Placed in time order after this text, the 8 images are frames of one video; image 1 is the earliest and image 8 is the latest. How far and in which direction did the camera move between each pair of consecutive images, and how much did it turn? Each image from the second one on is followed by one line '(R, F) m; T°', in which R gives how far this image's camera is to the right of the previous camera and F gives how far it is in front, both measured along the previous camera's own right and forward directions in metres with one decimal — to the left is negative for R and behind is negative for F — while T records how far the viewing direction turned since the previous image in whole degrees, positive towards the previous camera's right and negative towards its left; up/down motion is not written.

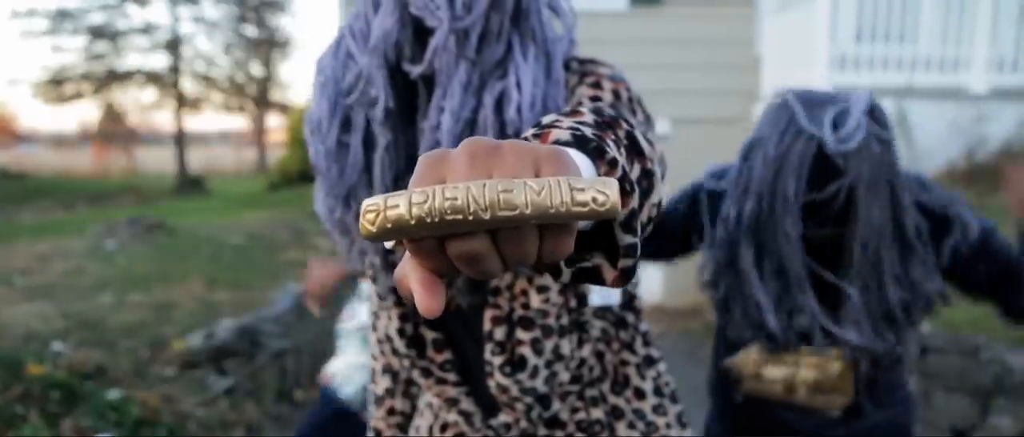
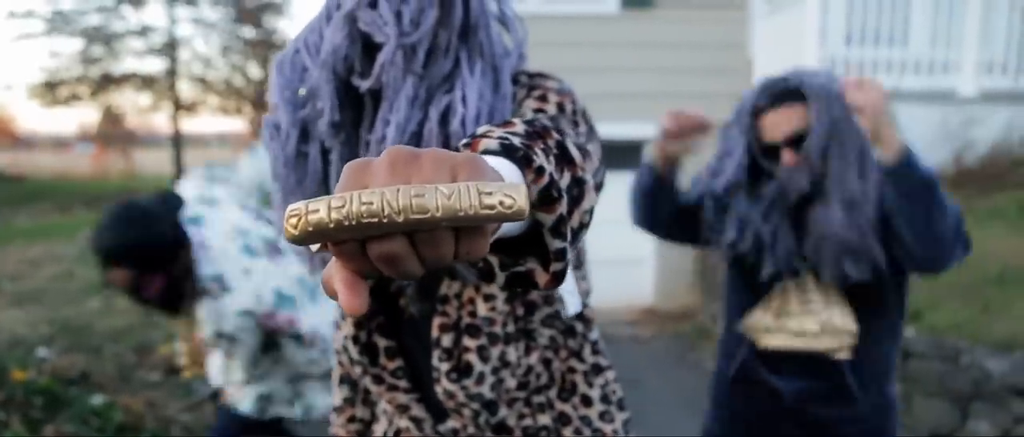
(+0.1, 0.0) m; 0°
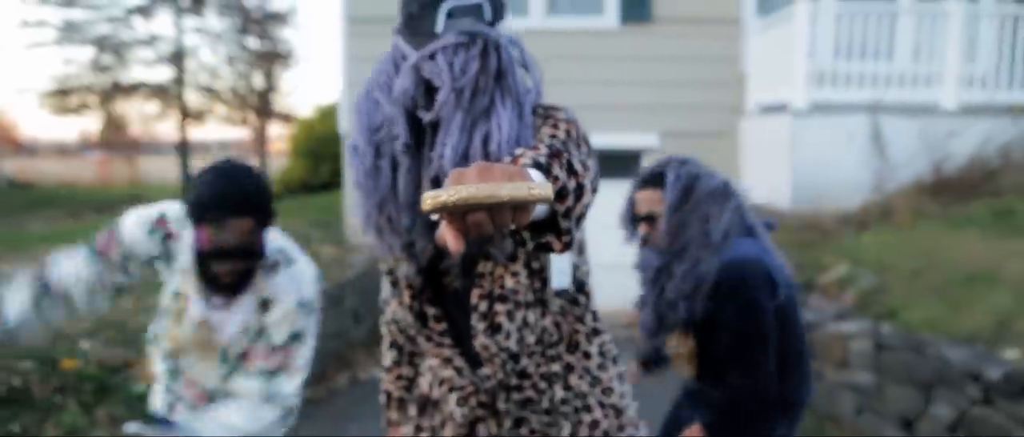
(0.0, -0.4) m; 0°
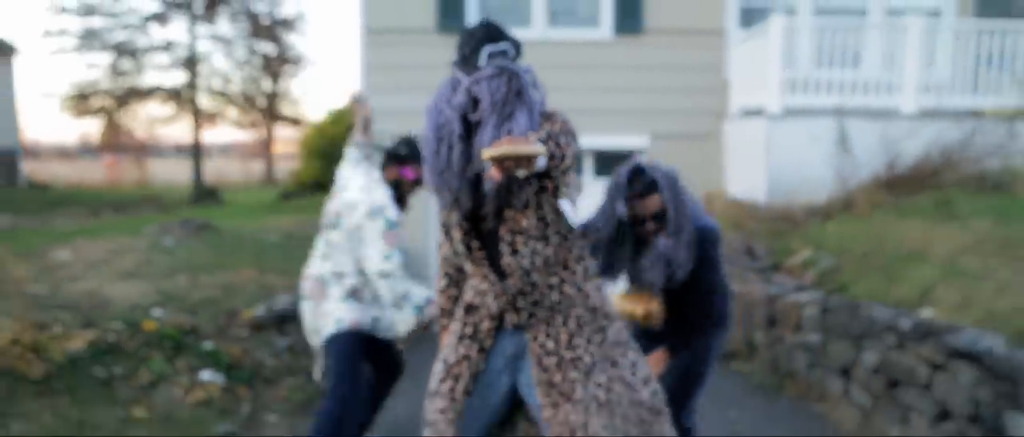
(-0.1, -1.0) m; 0°
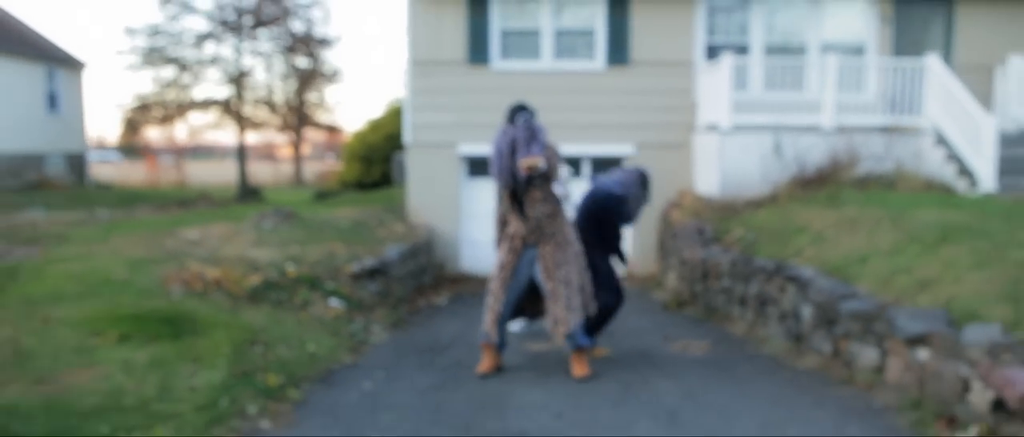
(-0.1, -3.2) m; -1°
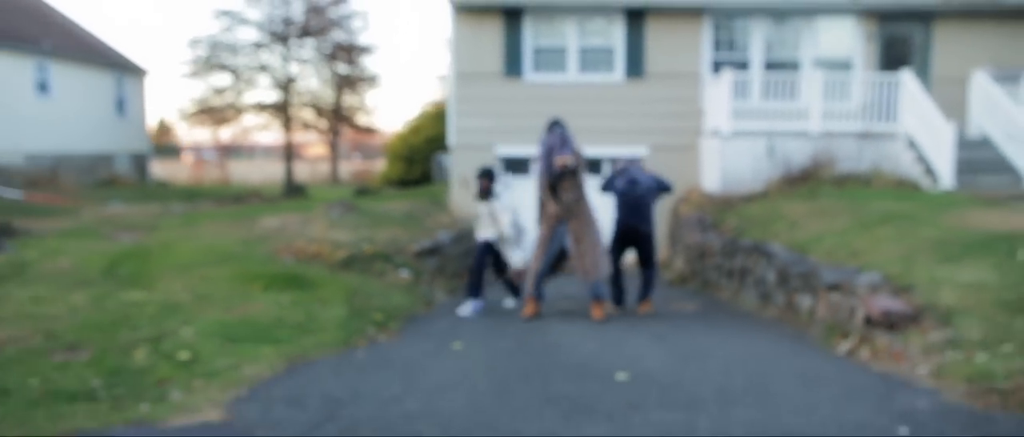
(-0.1, -2.3) m; -2°
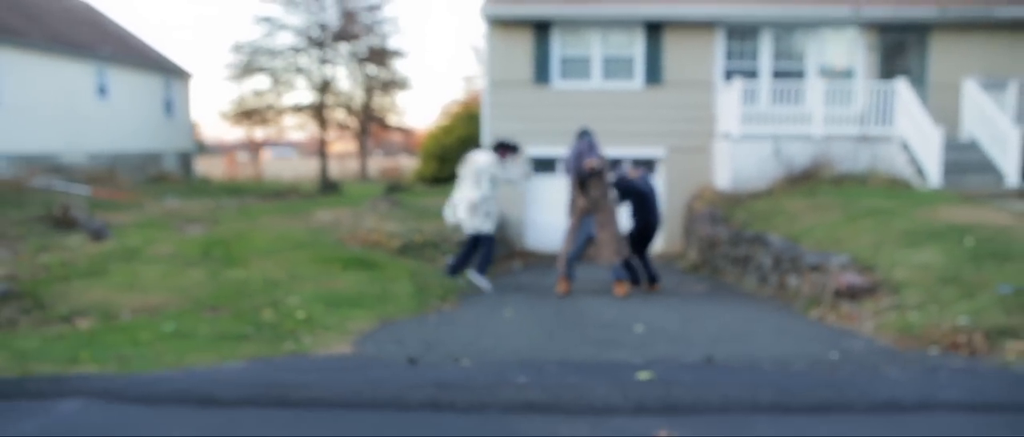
(-0.2, -1.7) m; -1°
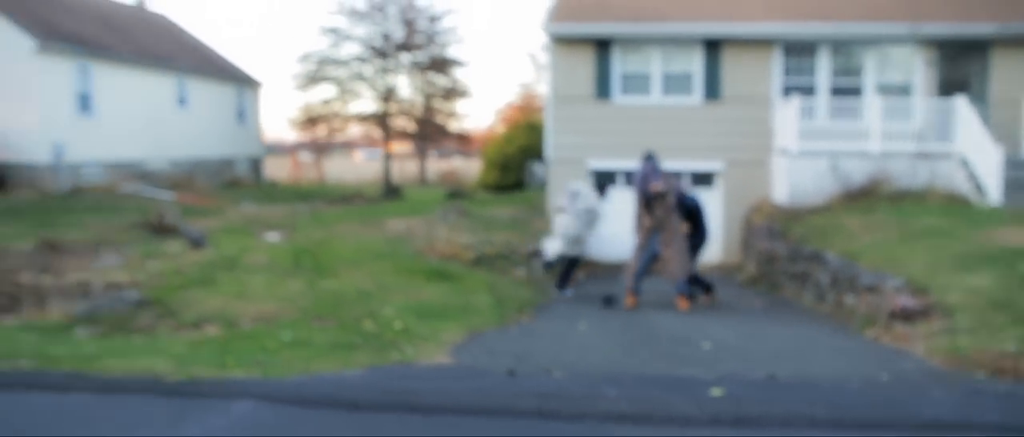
(-0.3, -0.8) m; -4°
